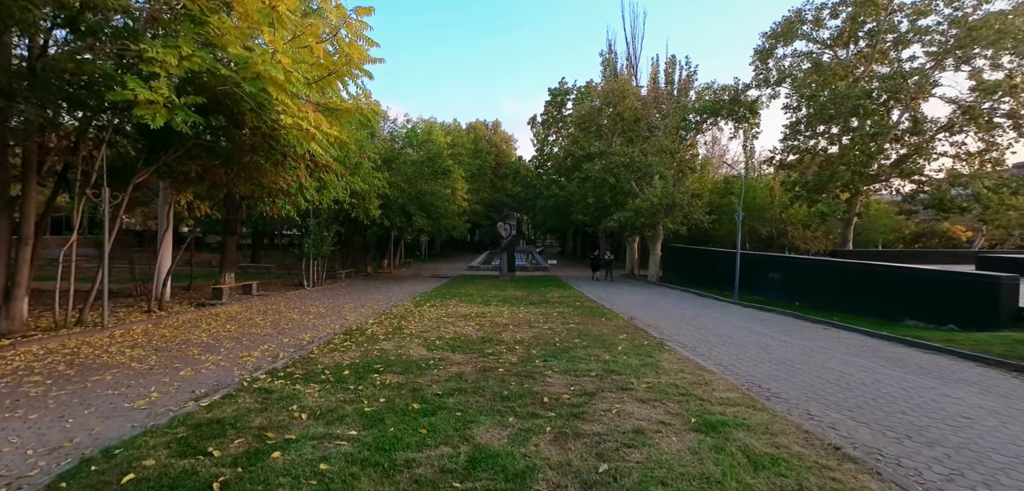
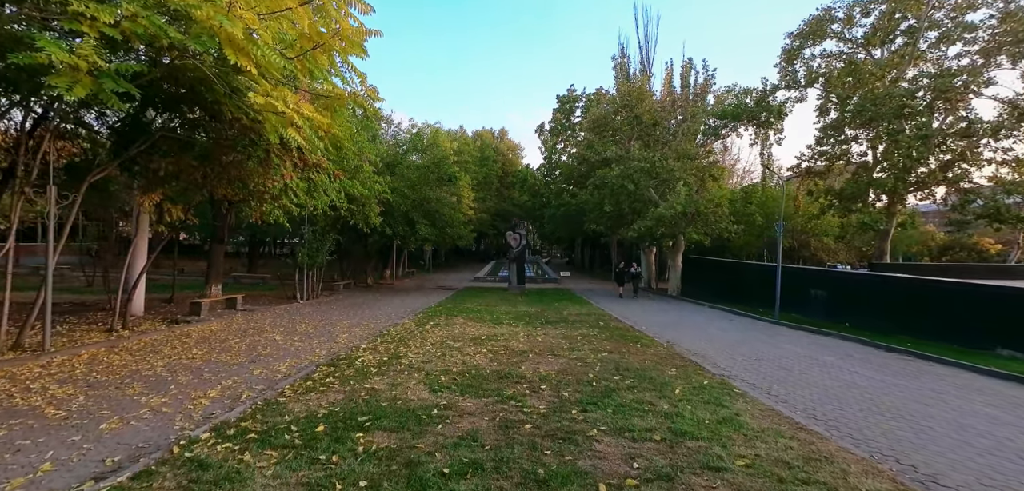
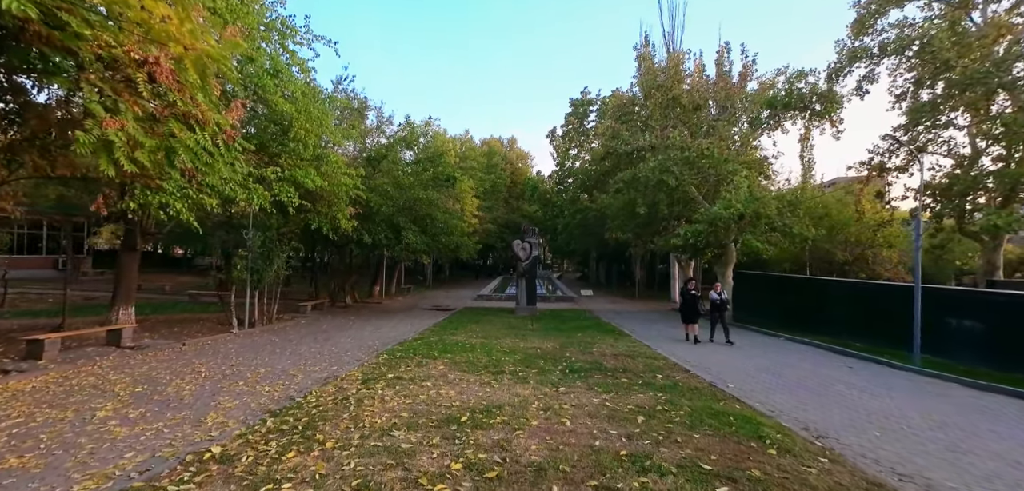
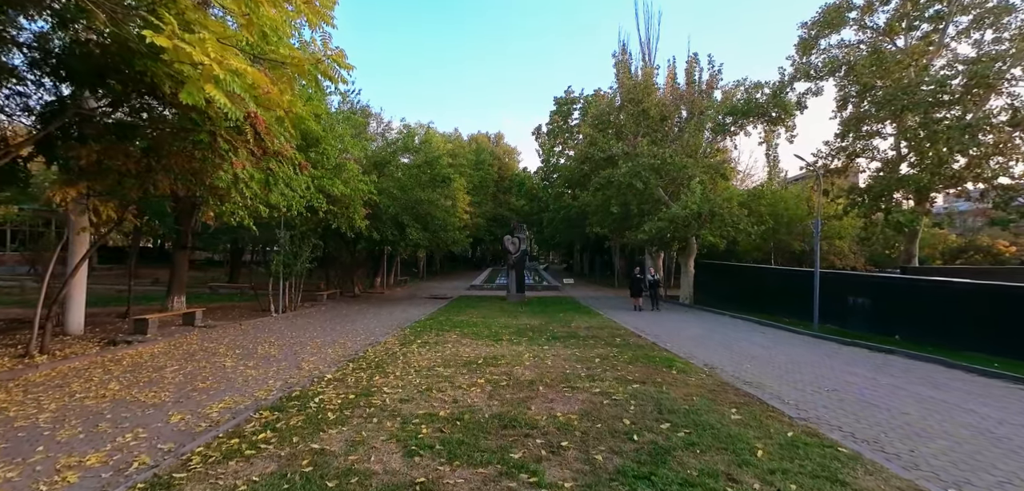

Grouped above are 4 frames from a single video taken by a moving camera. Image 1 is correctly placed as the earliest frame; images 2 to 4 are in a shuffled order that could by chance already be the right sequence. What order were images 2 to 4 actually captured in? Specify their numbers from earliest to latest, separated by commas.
2, 4, 3
